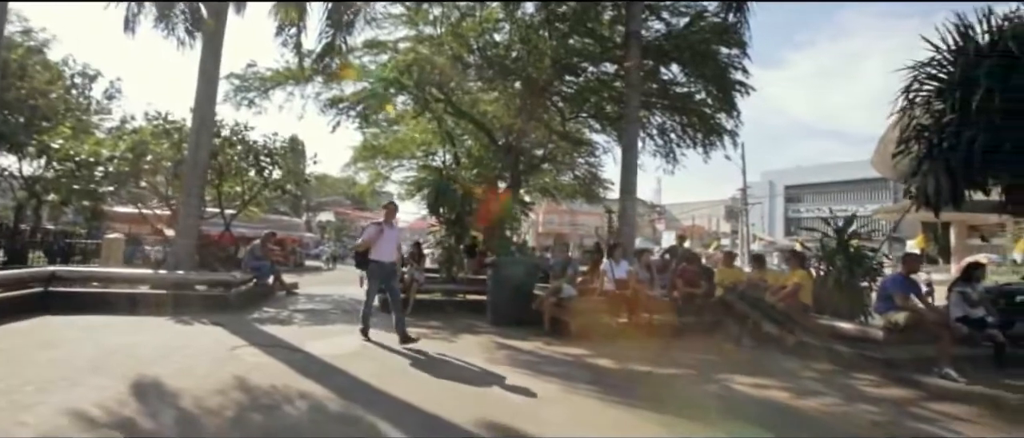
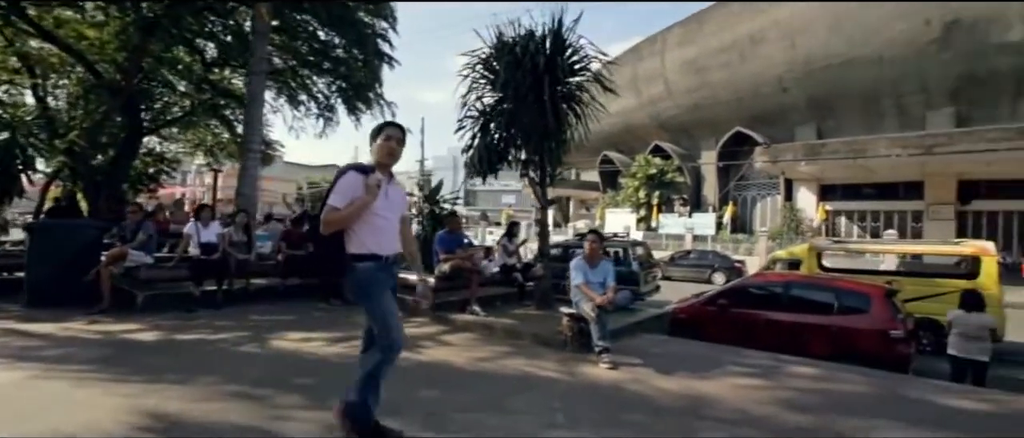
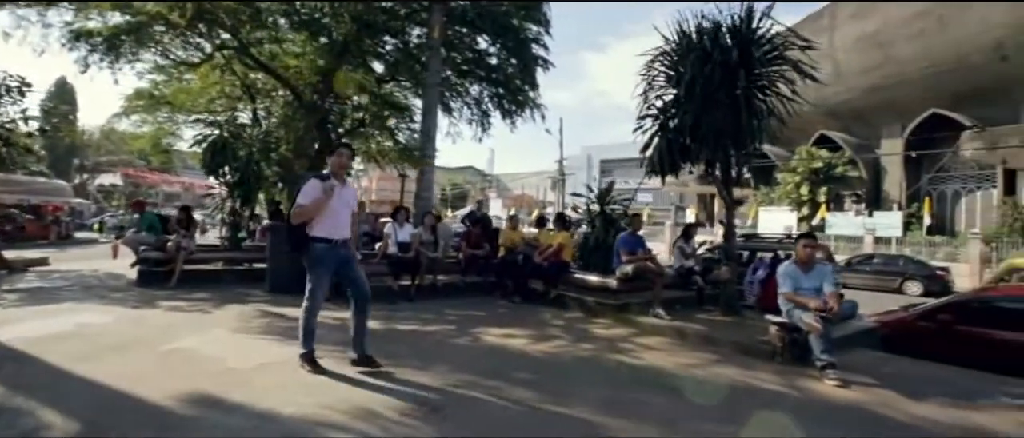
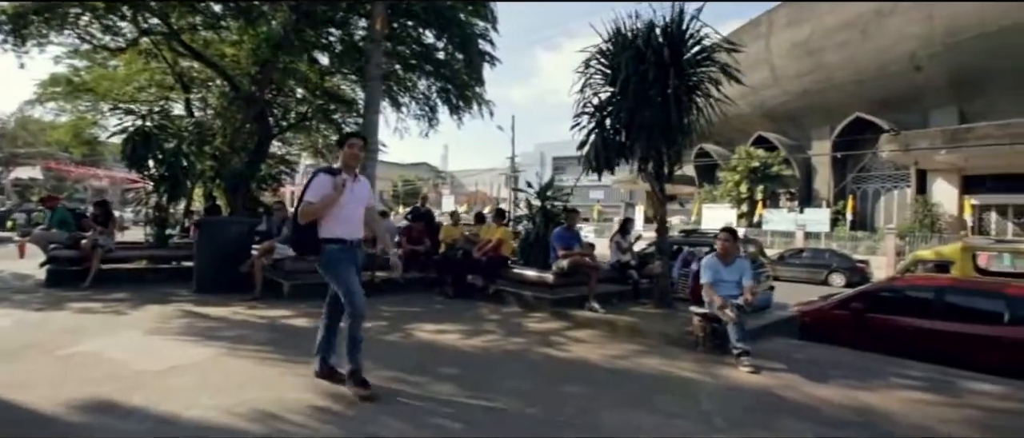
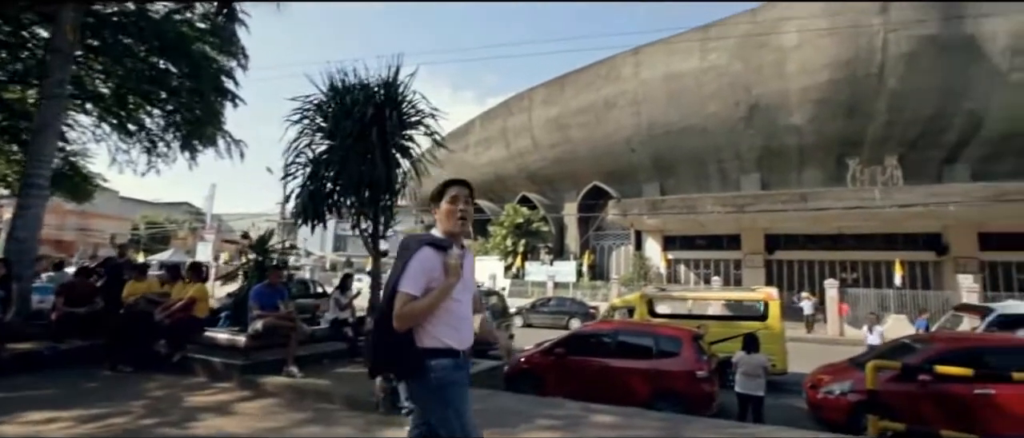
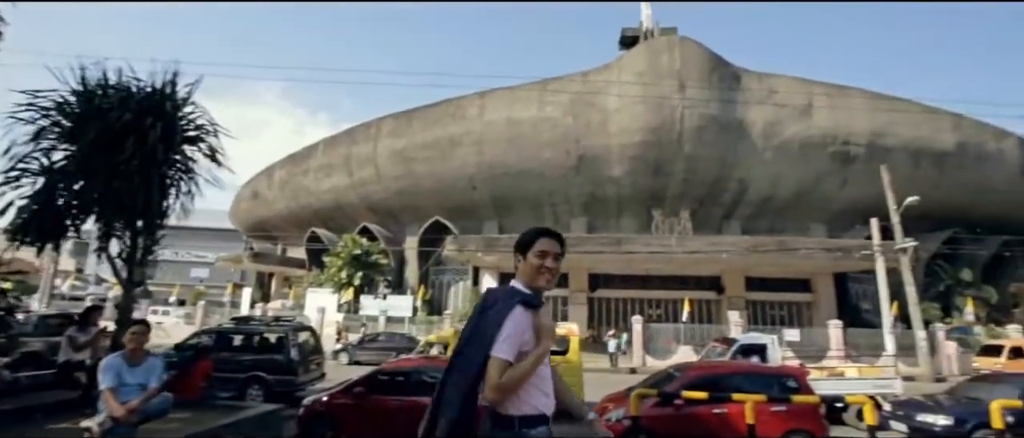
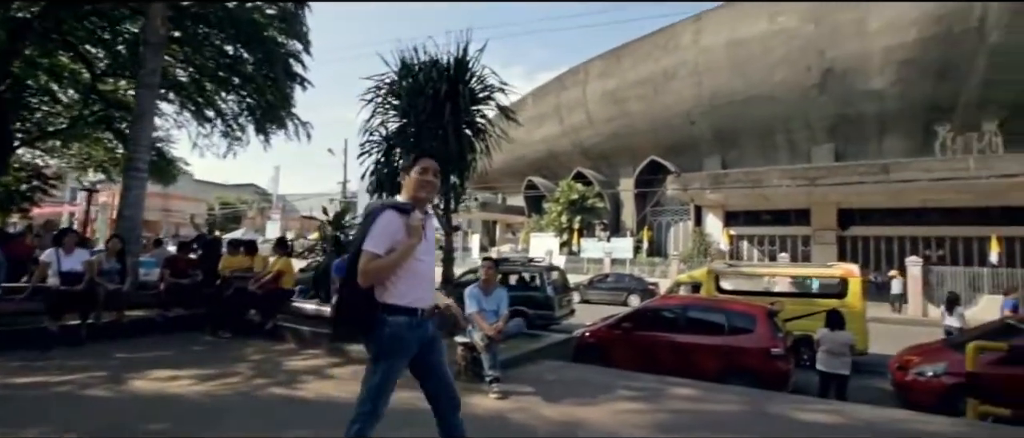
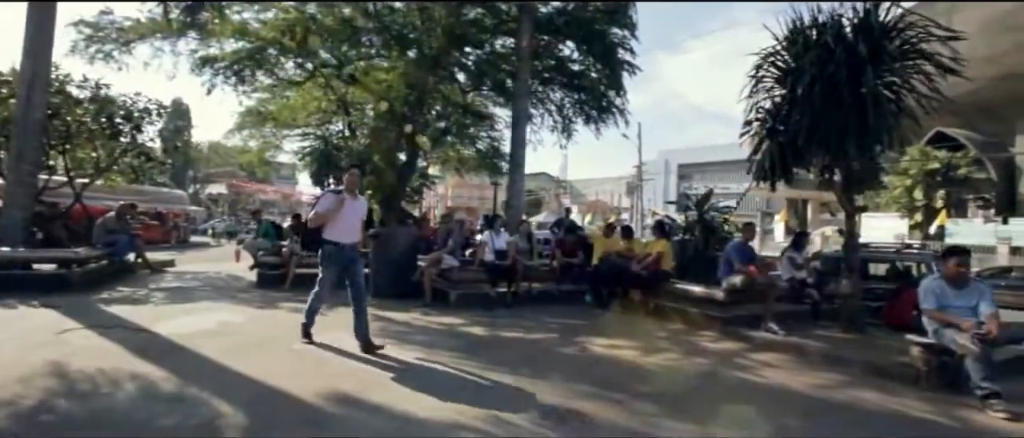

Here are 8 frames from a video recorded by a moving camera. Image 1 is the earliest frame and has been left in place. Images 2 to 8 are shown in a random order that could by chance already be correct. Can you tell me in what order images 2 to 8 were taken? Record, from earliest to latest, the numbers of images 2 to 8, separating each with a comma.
8, 3, 4, 2, 7, 5, 6
